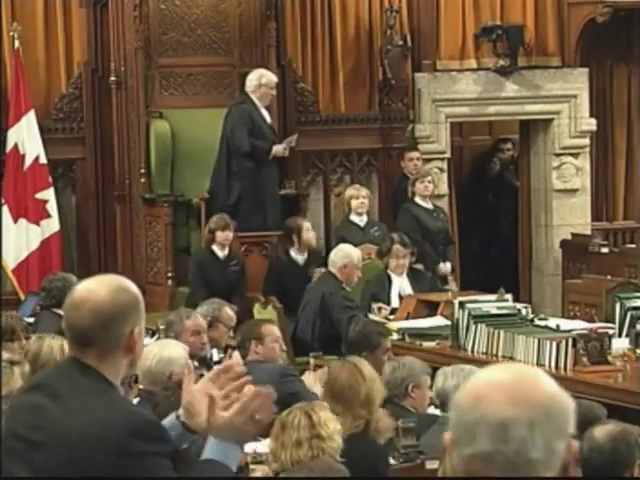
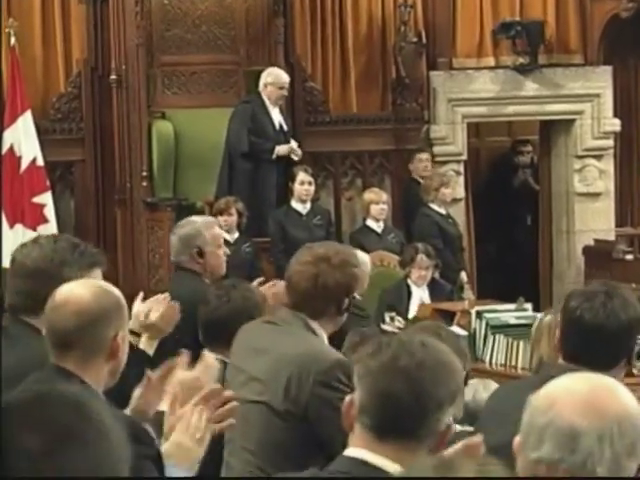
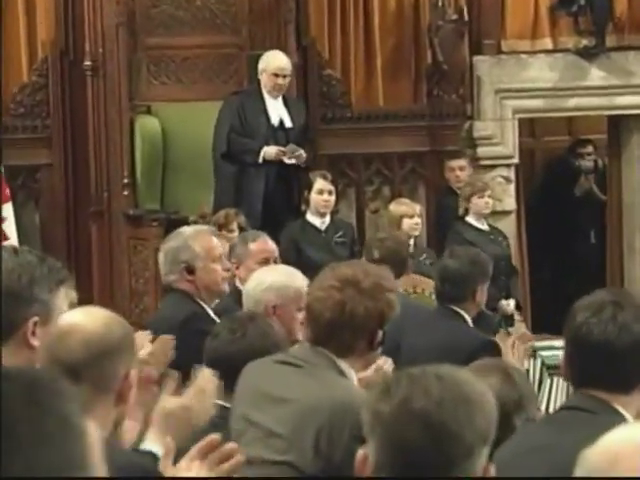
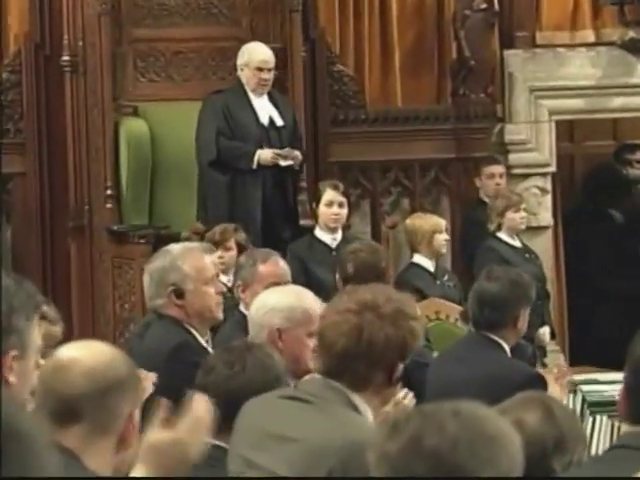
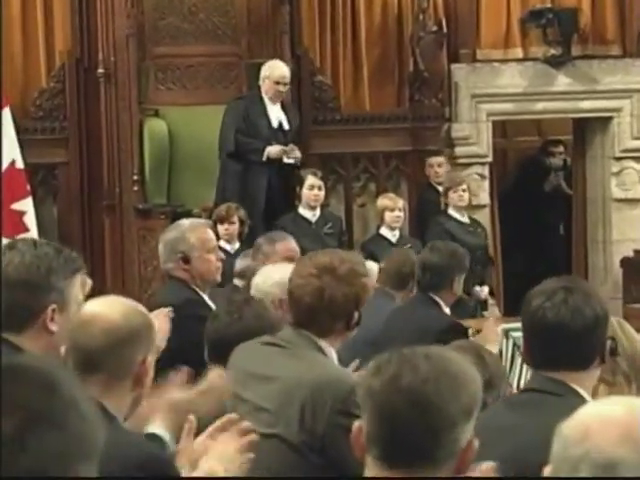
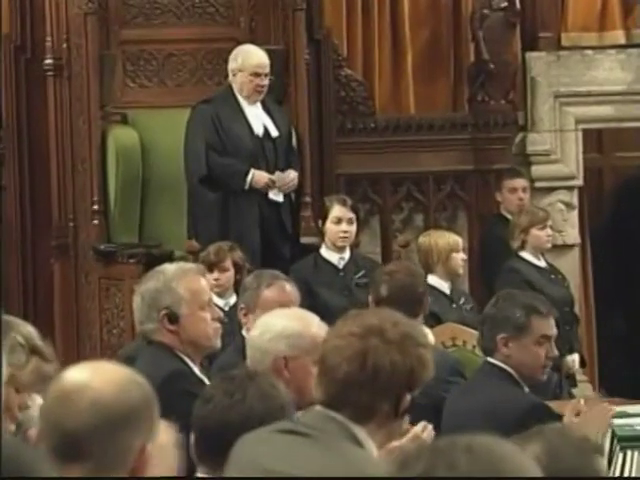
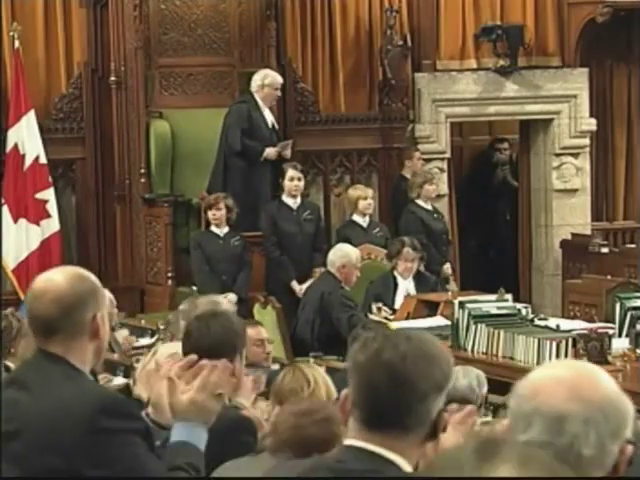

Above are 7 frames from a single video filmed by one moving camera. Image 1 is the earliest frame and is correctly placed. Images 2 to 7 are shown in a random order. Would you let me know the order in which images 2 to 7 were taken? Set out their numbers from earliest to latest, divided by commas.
7, 2, 5, 3, 4, 6
